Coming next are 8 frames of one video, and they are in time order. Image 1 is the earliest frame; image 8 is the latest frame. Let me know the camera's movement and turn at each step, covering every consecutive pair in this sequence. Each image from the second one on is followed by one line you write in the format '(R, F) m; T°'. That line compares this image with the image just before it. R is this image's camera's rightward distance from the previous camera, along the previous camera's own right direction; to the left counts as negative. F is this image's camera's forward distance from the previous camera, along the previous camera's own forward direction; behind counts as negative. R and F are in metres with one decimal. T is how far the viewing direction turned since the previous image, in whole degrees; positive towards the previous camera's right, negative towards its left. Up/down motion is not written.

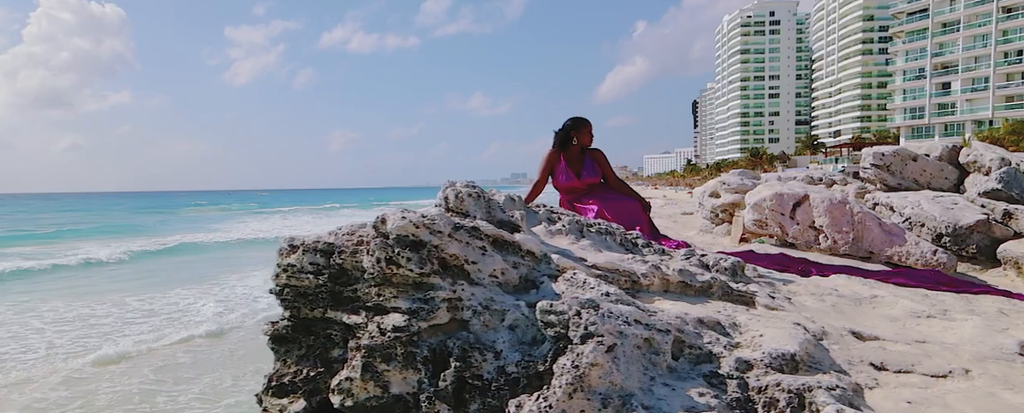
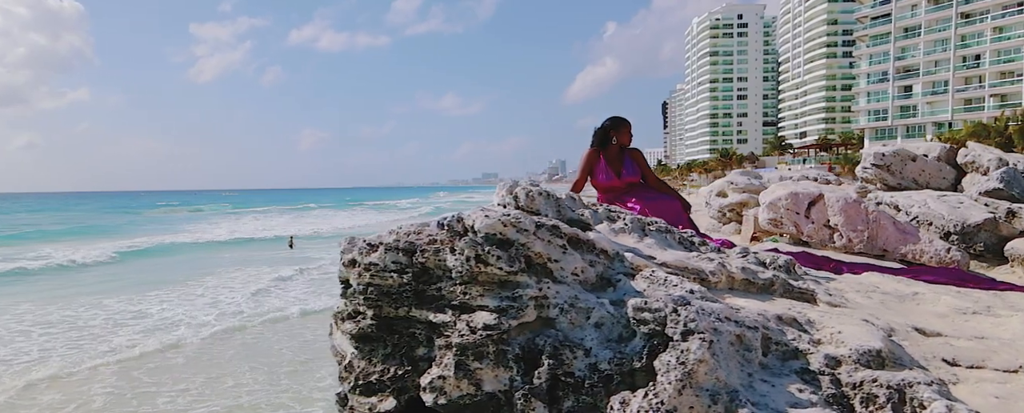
(-0.5, 0.0) m; +1°
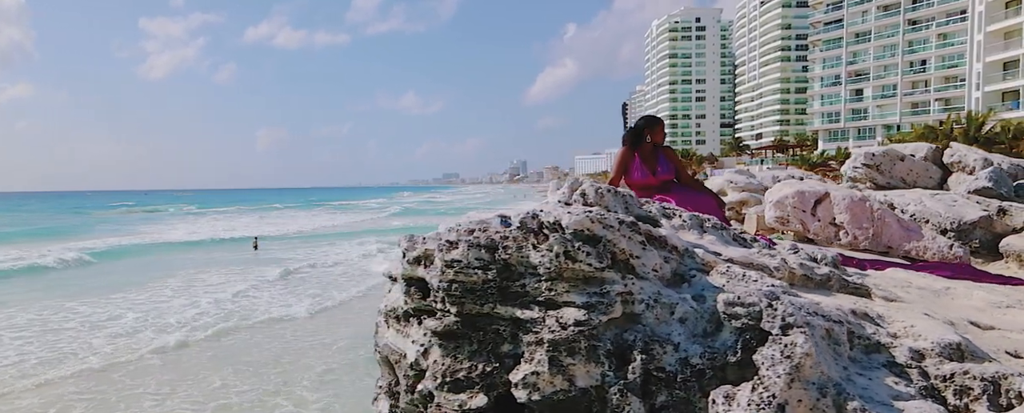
(-0.5, 0.0) m; +2°
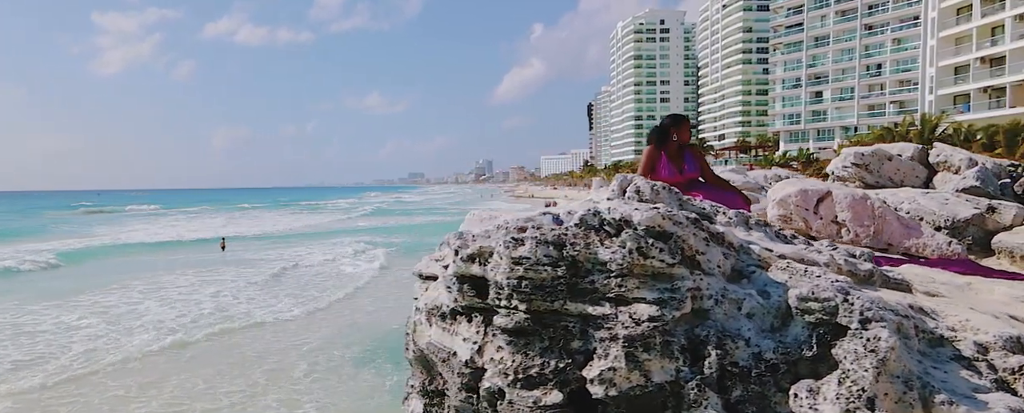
(-0.4, 0.0) m; +2°
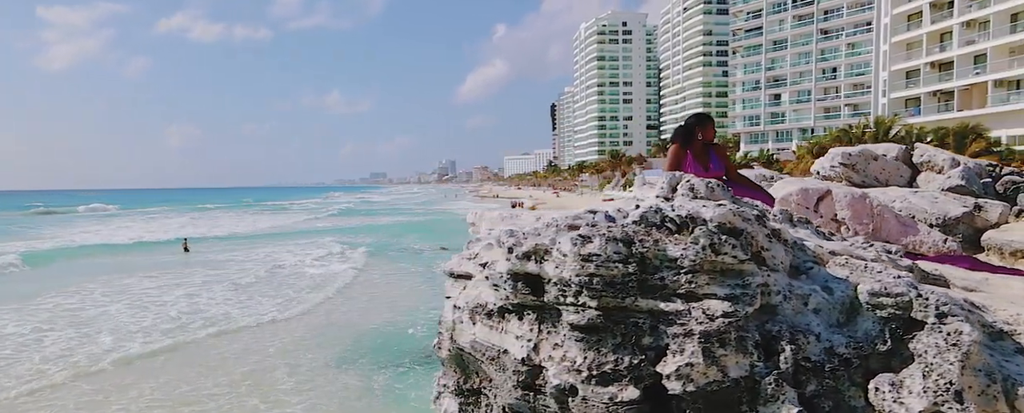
(-0.5, 0.0) m; +2°
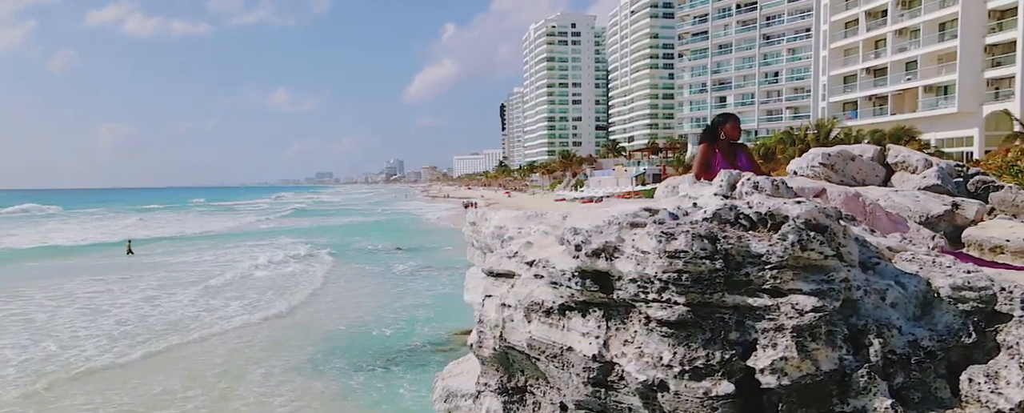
(-0.6, 0.0) m; +3°
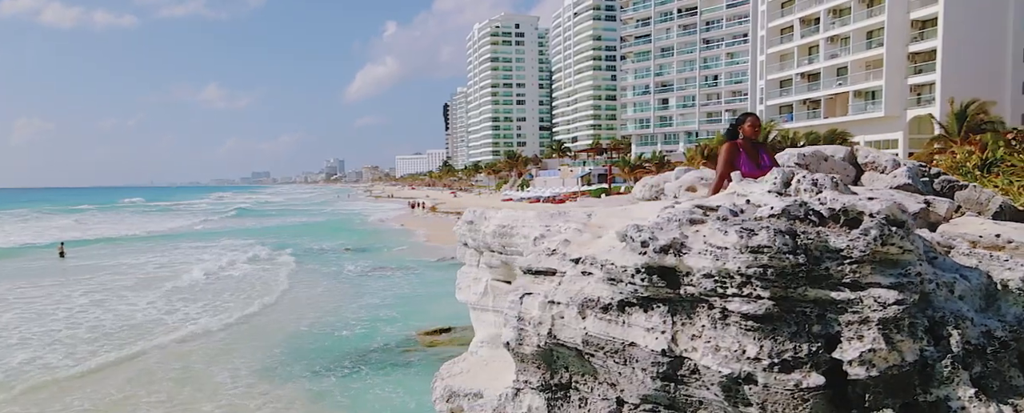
(-0.7, 0.0) m; +3°
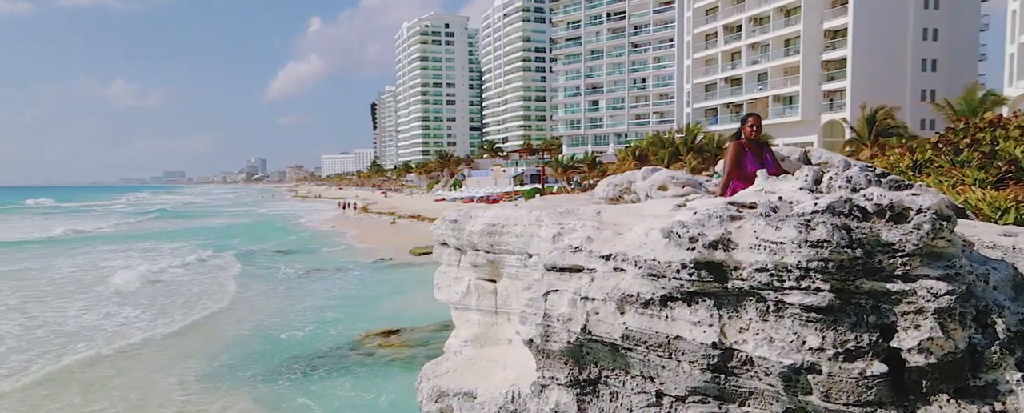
(-0.7, 0.0) m; +4°
